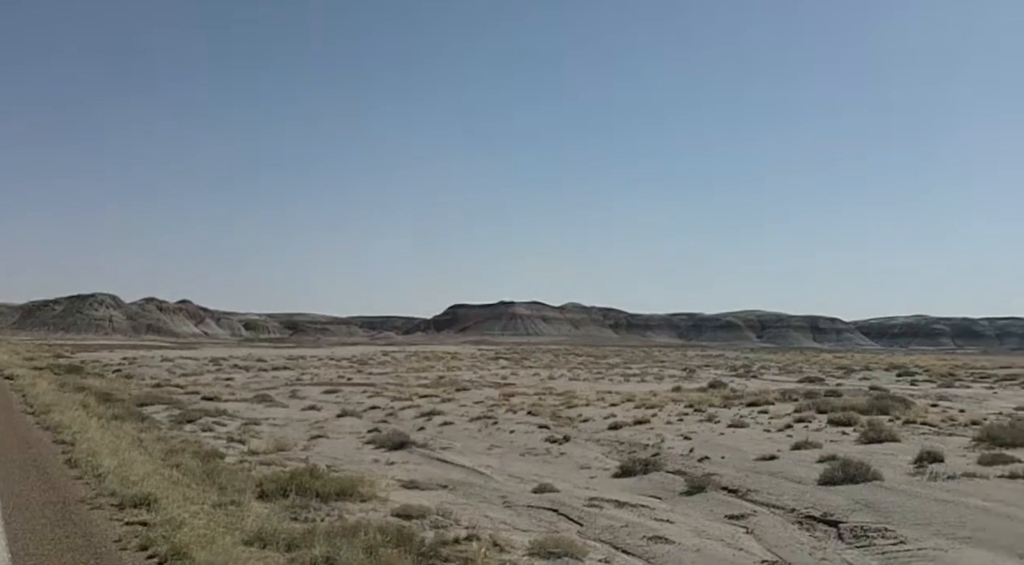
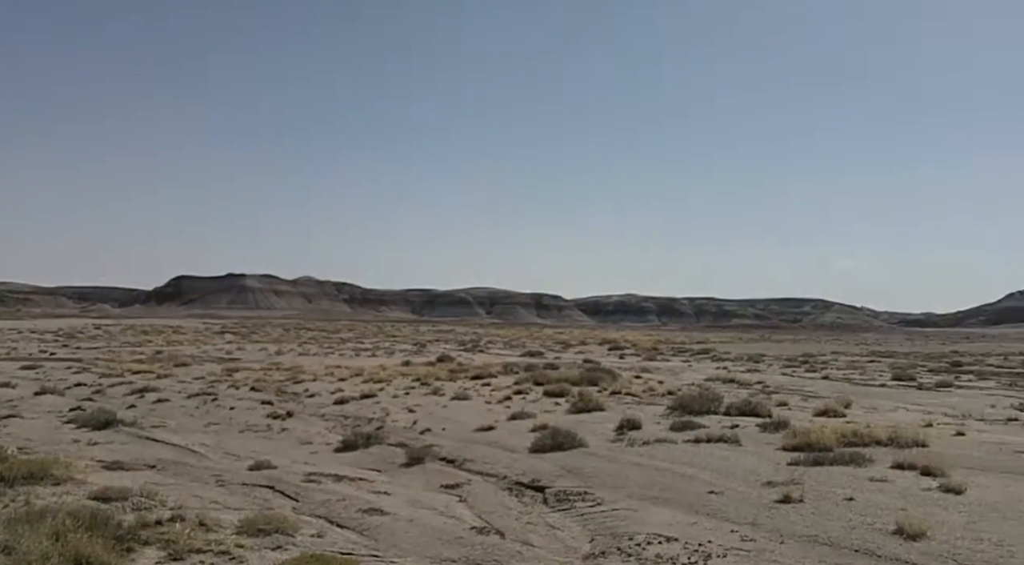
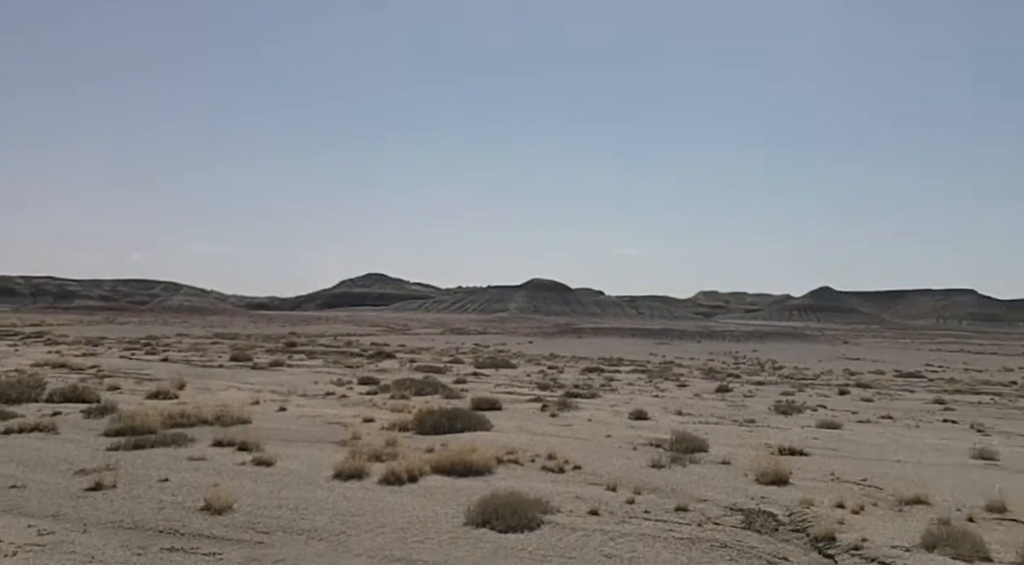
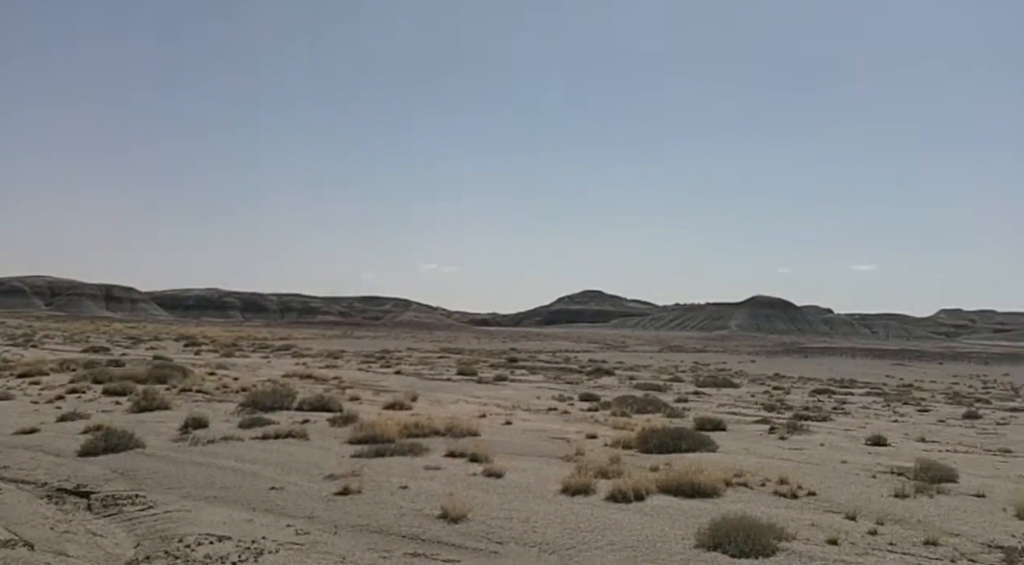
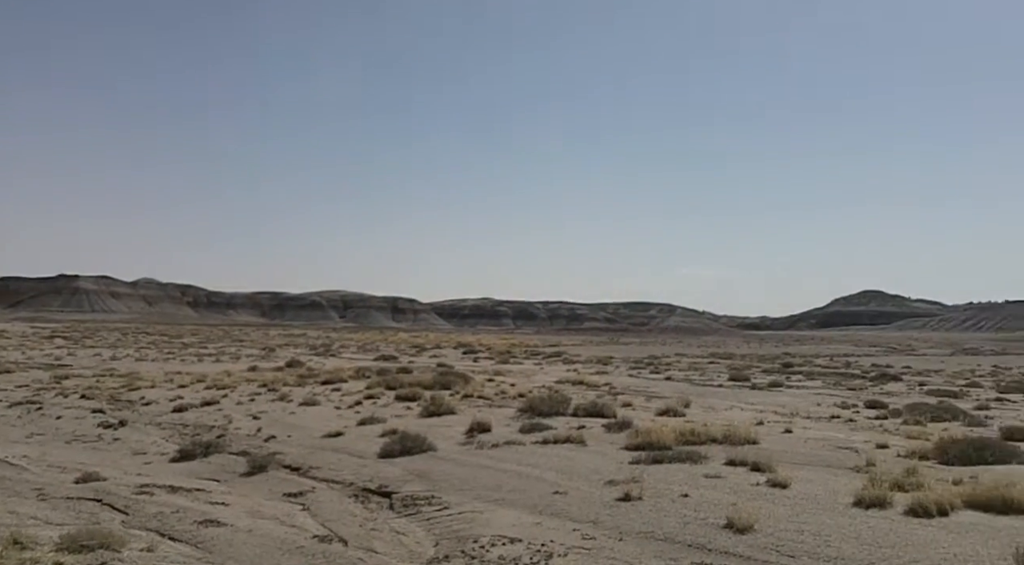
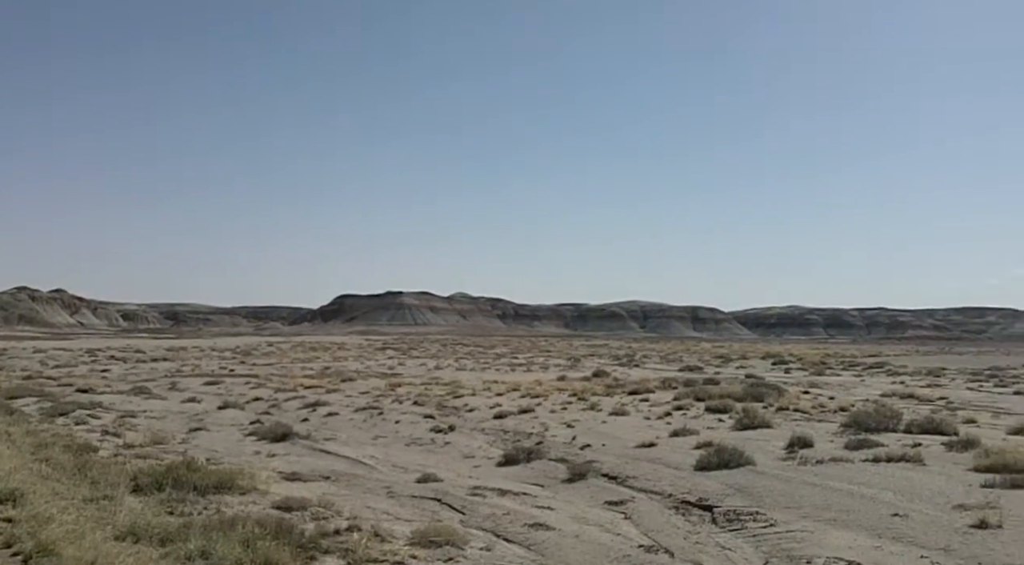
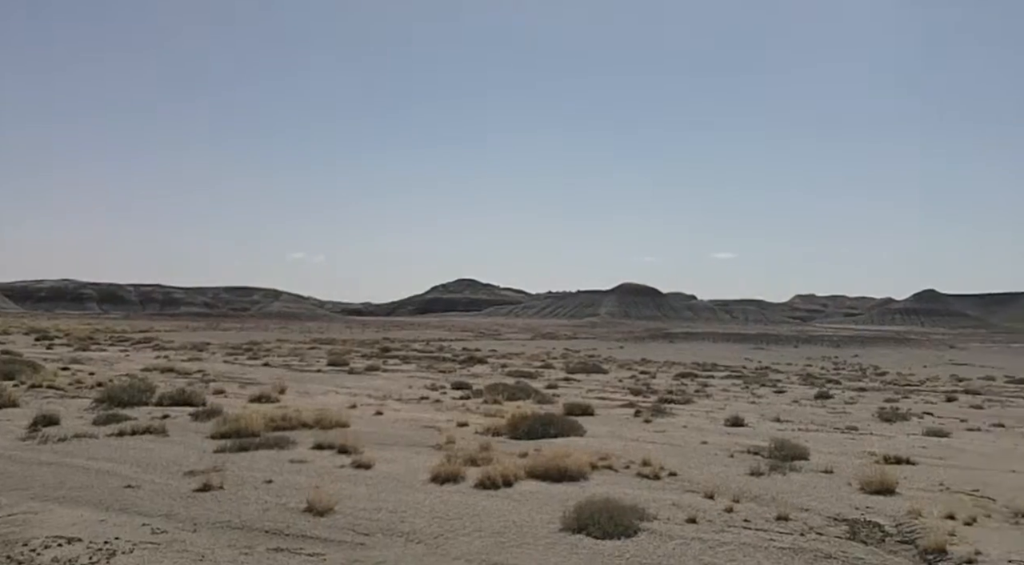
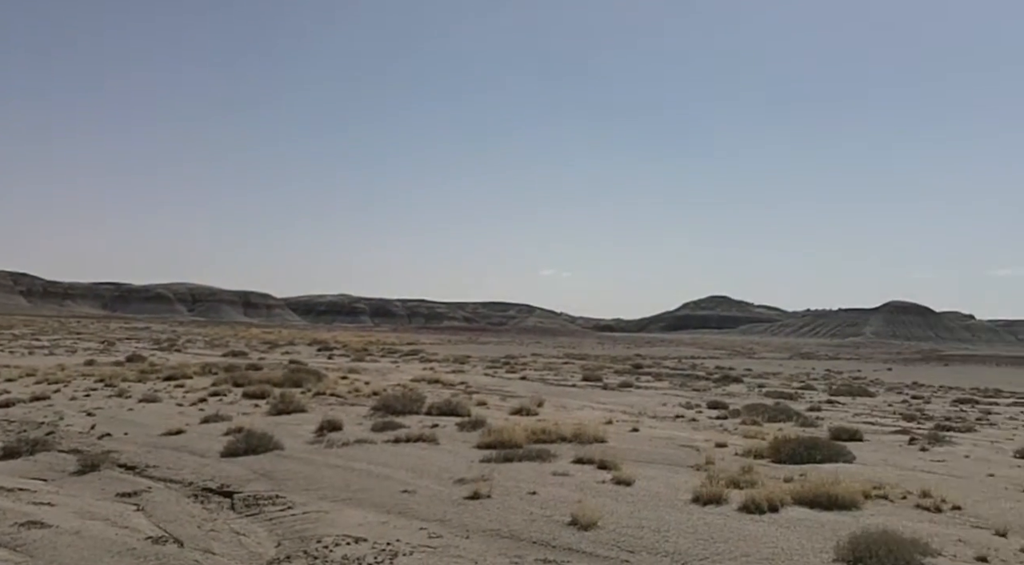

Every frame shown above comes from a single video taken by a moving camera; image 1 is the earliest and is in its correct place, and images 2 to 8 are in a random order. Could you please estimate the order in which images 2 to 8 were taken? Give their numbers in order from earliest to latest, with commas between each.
6, 2, 5, 8, 4, 7, 3
